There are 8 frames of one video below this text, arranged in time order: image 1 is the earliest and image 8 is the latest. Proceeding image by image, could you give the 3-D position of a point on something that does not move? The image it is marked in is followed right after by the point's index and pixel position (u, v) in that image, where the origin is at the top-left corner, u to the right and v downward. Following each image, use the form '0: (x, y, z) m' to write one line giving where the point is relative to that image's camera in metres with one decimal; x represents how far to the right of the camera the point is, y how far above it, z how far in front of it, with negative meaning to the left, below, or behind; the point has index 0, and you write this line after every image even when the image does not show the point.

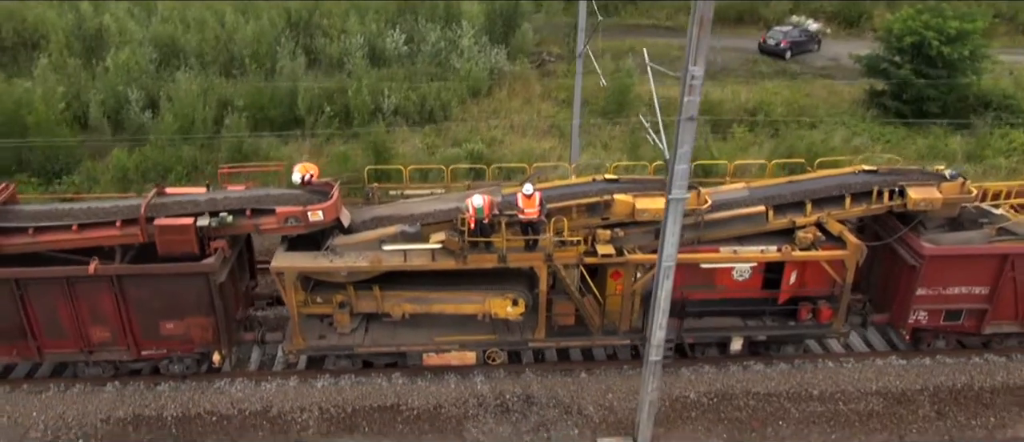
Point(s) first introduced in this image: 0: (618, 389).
0: (+1.5, -2.4, +11.5) m
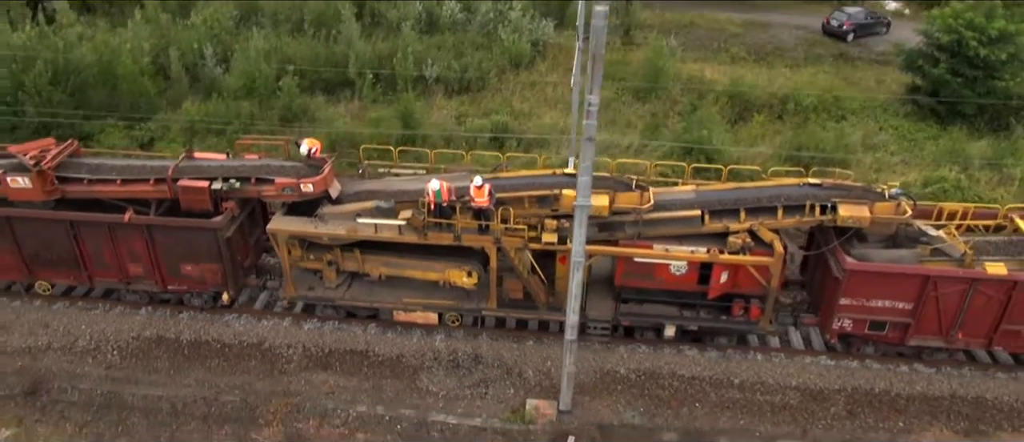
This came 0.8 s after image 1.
0: (+0.7, -2.2, +13.1) m
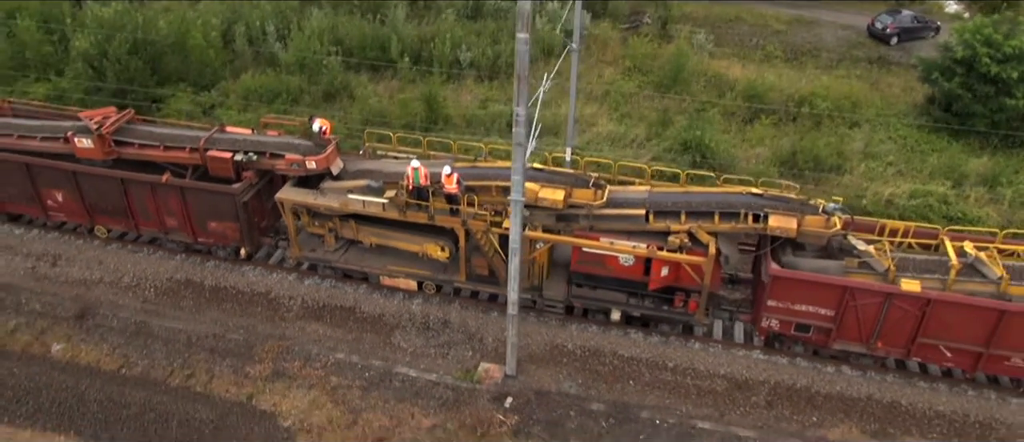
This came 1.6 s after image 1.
0: (0.0, -2.0, +14.9) m
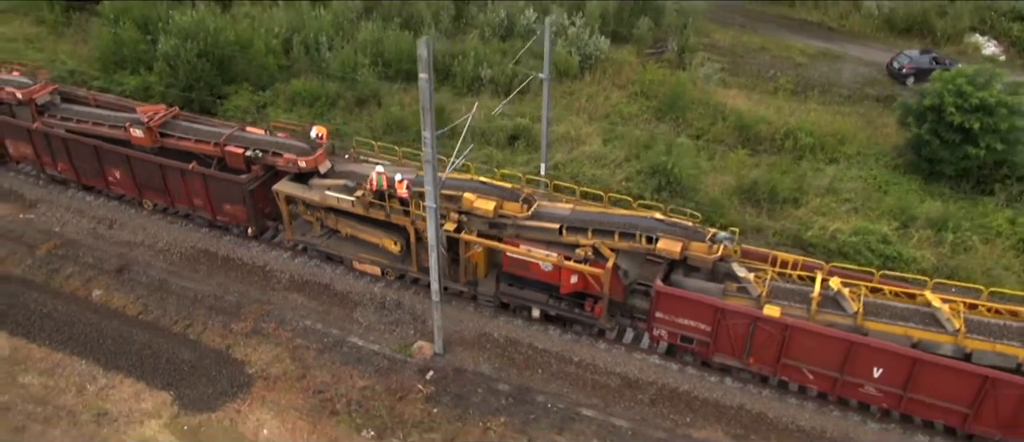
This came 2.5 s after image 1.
0: (-1.3, -2.1, +17.6) m
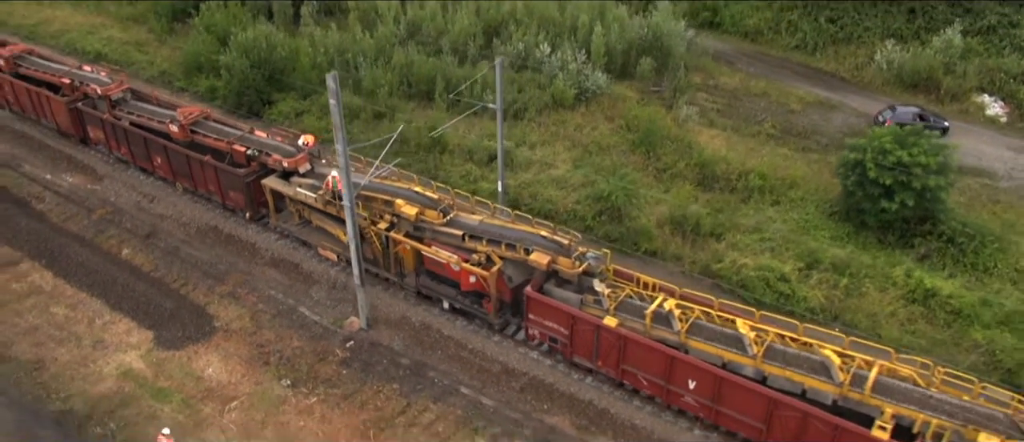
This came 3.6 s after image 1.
0: (-3.4, -2.1, +21.1) m
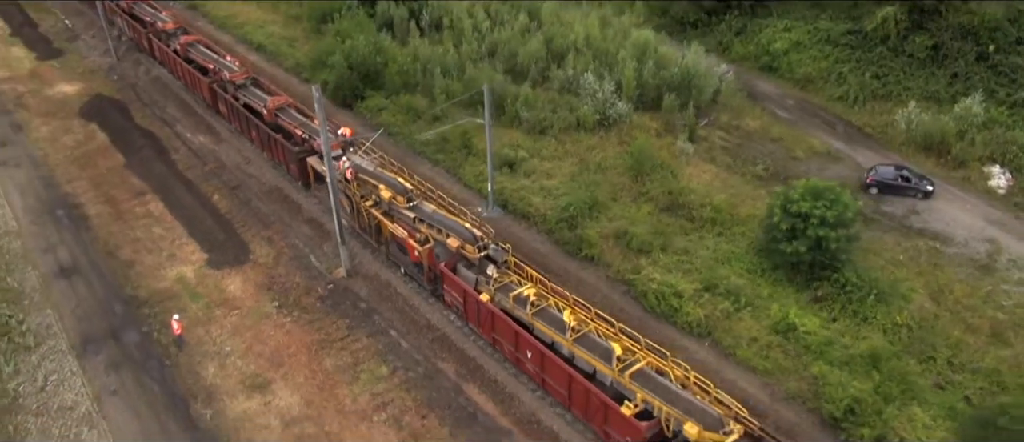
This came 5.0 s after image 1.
0: (-4.9, -1.3, +27.6) m
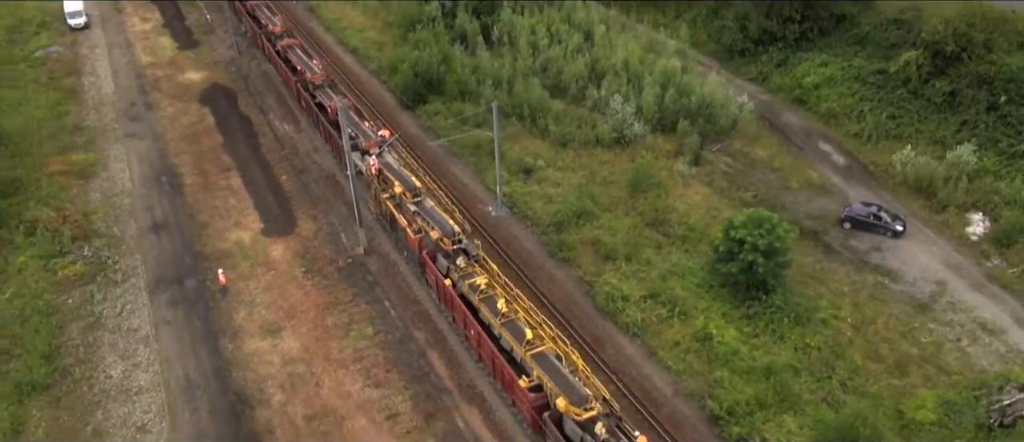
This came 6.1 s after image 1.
0: (-5.3, -0.9, +33.2) m
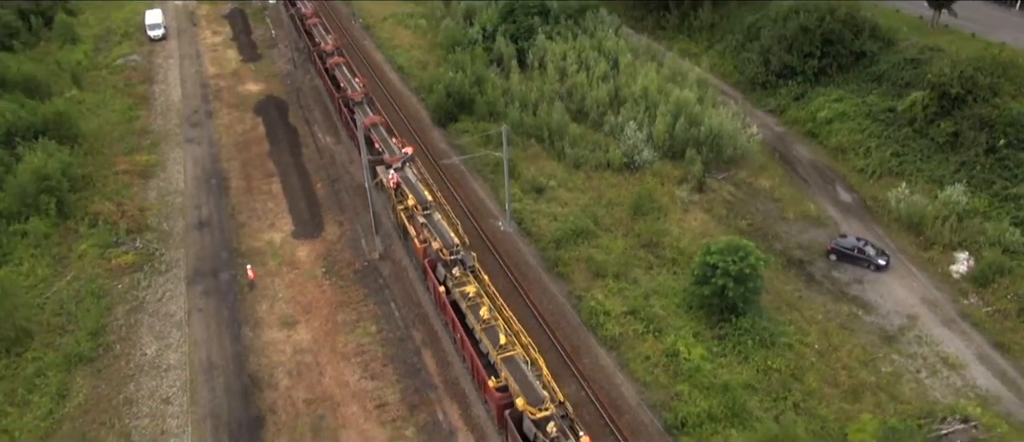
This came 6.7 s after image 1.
0: (-5.1, -1.3, +36.3) m
